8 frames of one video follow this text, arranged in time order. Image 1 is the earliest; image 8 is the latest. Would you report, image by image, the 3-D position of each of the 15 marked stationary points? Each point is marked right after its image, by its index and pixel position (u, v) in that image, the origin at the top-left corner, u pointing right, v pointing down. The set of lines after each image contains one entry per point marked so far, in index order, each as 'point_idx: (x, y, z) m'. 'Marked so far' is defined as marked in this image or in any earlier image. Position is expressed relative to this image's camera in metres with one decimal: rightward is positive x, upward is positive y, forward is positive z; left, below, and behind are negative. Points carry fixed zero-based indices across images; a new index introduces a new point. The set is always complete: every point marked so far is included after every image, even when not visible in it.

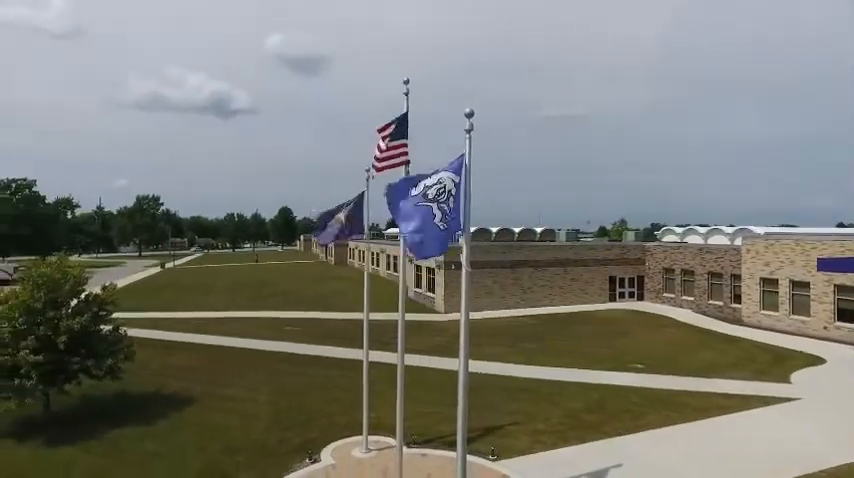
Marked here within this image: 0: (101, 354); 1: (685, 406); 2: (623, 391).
0: (-9.6, -3.4, +15.6) m
1: (+7.5, -4.9, +15.4) m
2: (+6.3, -4.9, +16.9) m
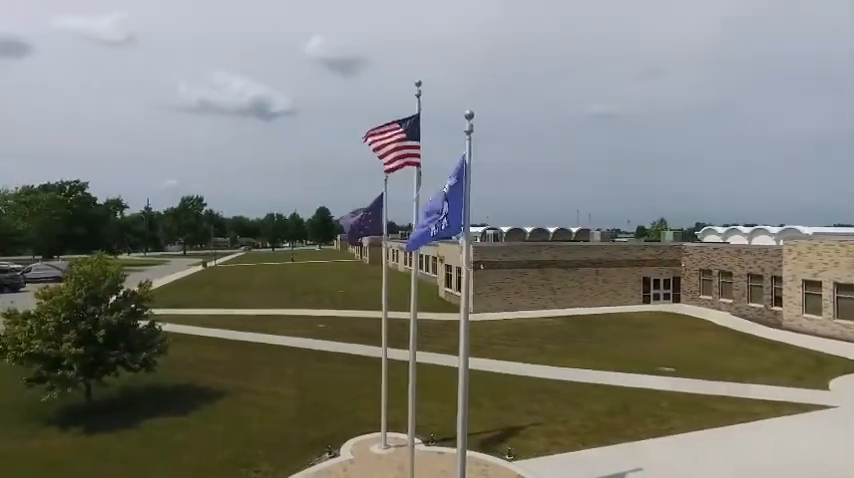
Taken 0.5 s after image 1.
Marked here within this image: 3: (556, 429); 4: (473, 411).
0: (-9.0, -3.4, +16.4) m
1: (+8.1, -4.9, +15.0) m
2: (+7.0, -4.9, +16.6) m
3: (+3.5, -5.1, +14.3) m
4: (+1.3, -5.2, +15.9) m
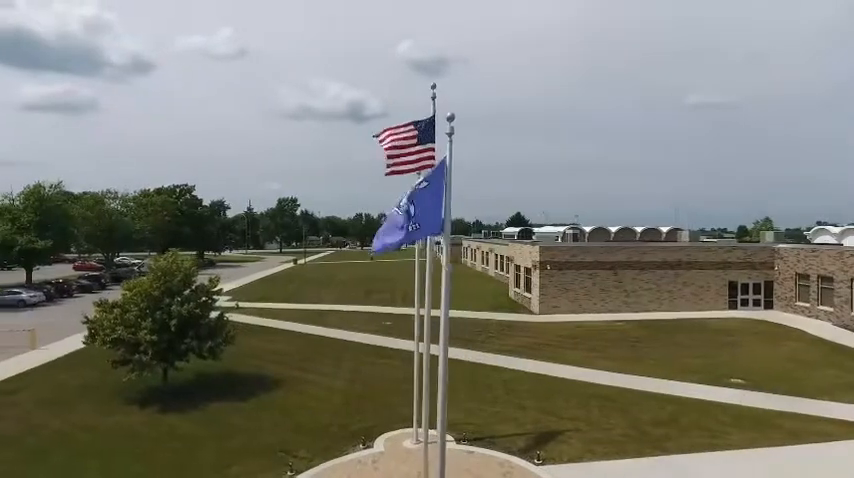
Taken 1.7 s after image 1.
0: (-7.6, -3.3, +18.0) m
1: (+9.0, -4.9, +13.7) m
2: (+8.2, -4.9, +15.5) m
3: (+4.4, -5.2, +13.8) m
4: (+2.5, -5.2, +15.7) m
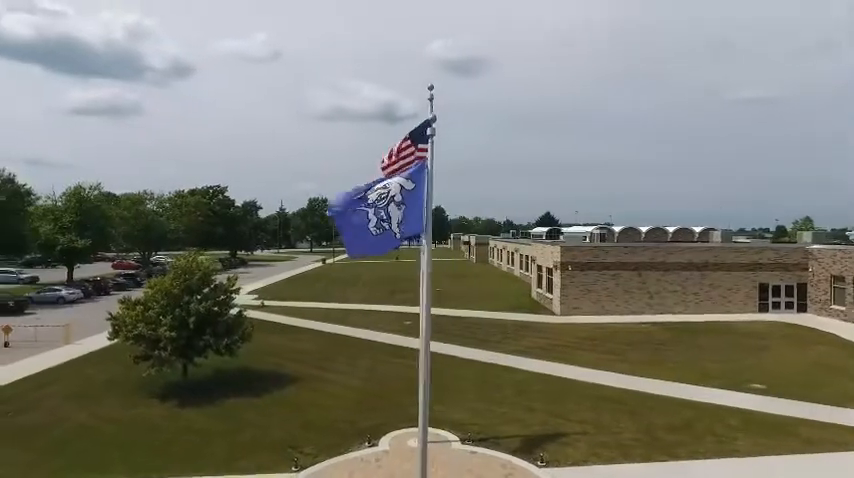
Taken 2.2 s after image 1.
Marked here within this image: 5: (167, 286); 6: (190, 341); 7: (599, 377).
0: (-7.2, -3.3, +18.5) m
1: (+9.2, -4.9, +13.2) m
2: (+8.4, -4.9, +15.0) m
3: (+4.5, -5.2, +13.6) m
4: (+2.8, -5.2, +15.6) m
5: (-8.9, -1.6, +18.0) m
6: (-8.1, -3.5, +18.1) m
7: (+6.2, -4.9, +19.0) m
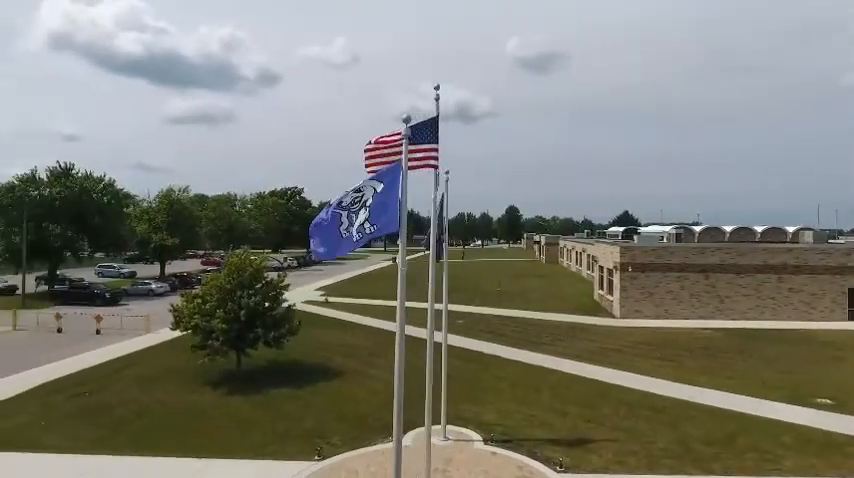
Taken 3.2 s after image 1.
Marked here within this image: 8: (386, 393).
0: (-5.8, -3.3, +19.6) m
1: (+9.6, -4.9, +12.0) m
2: (+9.1, -4.9, +13.8) m
3: (+5.0, -5.2, +13.0) m
4: (+3.6, -5.2, +15.3) m
5: (-7.6, -1.6, +19.3) m
6: (-6.8, -3.4, +19.3) m
7: (+7.5, -4.9, +18.1) m
8: (-1.4, -5.2, +18.0) m
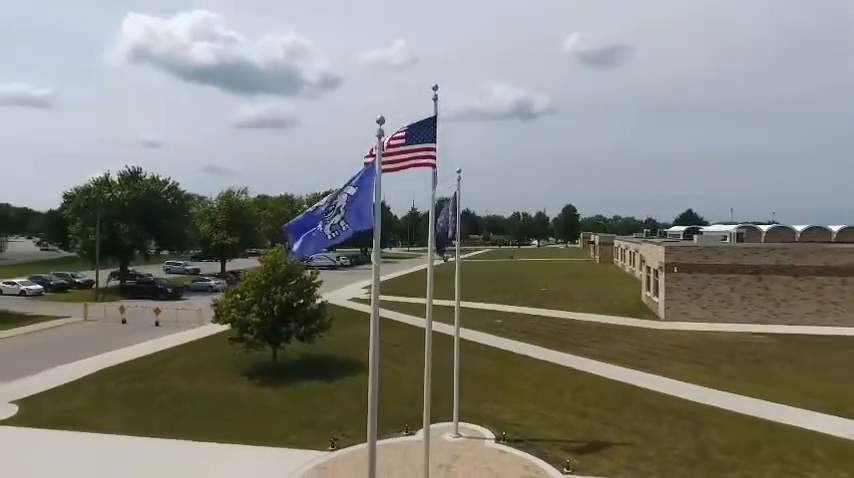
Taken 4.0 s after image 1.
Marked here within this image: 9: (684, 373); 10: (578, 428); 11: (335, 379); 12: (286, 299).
0: (-4.8, -3.2, +20.4) m
1: (+9.6, -4.9, +11.1) m
2: (+9.4, -4.9, +13.0) m
3: (+5.2, -5.1, +12.6) m
4: (+4.0, -5.1, +15.0) m
5: (-6.6, -1.5, +20.3) m
6: (-5.8, -3.4, +20.2) m
7: (+8.2, -4.9, +17.4) m
8: (-0.6, -5.2, +18.3) m
9: (+9.3, -4.8, +19.1) m
10: (+4.1, -5.1, +14.3) m
11: (-3.4, -5.2, +19.6) m
12: (-5.3, -2.2, +19.9) m
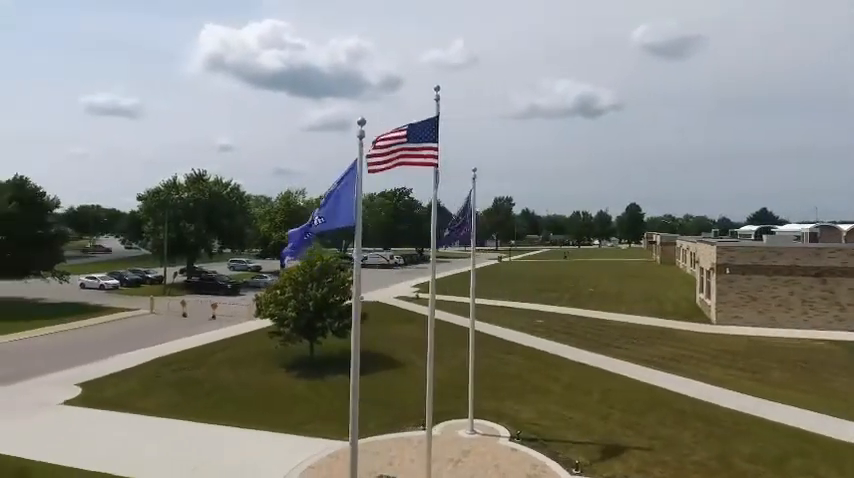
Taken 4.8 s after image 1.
0: (-3.6, -3.1, +21.1) m
1: (+9.6, -4.9, +10.2) m
2: (+9.6, -4.9, +12.1) m
3: (+5.4, -5.1, +12.2) m
4: (+4.6, -5.1, +14.7) m
5: (-5.3, -1.4, +21.2) m
6: (-4.6, -3.3, +21.0) m
7: (+9.0, -4.9, +16.6) m
8: (+0.4, -5.1, +18.5) m
9: (+10.3, -4.8, +18.2) m
10: (+4.6, -5.1, +14.1) m
11: (-2.3, -5.2, +20.2) m
12: (-4.1, -2.1, +20.7) m
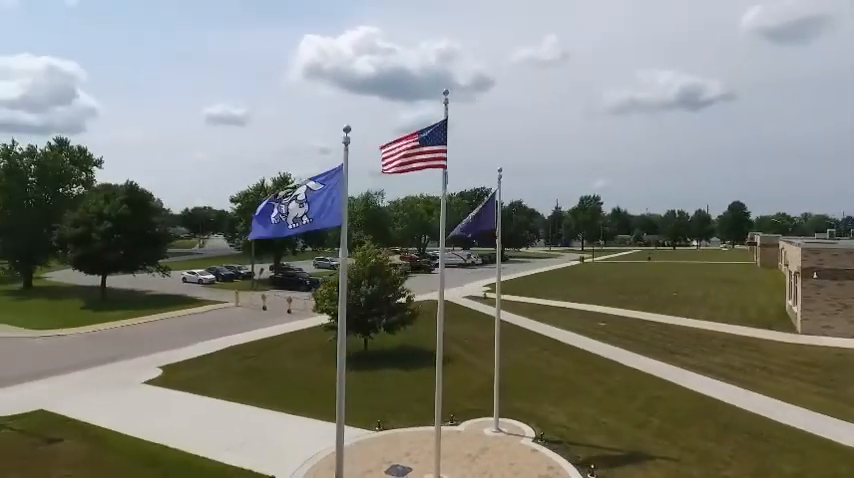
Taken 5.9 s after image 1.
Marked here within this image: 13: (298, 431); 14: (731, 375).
0: (-1.6, -3.1, +21.9) m
1: (+9.5, -4.9, +8.9) m
2: (+9.9, -4.9, +10.8) m
3: (+5.8, -5.1, +11.6) m
4: (+5.3, -5.1, +14.3) m
5: (-3.3, -1.4, +22.3) m
6: (-2.7, -3.3, +22.0) m
7: (+10.0, -4.9, +15.4) m
8: (+1.8, -5.1, +18.7) m
9: (+11.5, -4.9, +16.7) m
10: (+5.2, -5.1, +13.6) m
11: (-0.5, -5.1, +20.8) m
12: (-2.2, -2.1, +21.6) m
13: (-3.7, -5.4, +15.0) m
14: (+10.7, -4.8, +18.7) m
